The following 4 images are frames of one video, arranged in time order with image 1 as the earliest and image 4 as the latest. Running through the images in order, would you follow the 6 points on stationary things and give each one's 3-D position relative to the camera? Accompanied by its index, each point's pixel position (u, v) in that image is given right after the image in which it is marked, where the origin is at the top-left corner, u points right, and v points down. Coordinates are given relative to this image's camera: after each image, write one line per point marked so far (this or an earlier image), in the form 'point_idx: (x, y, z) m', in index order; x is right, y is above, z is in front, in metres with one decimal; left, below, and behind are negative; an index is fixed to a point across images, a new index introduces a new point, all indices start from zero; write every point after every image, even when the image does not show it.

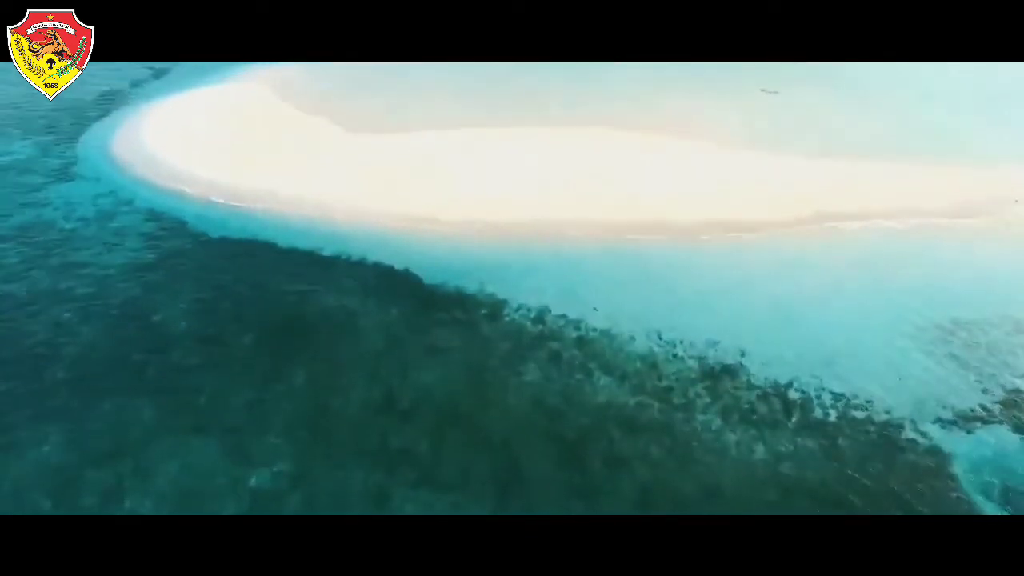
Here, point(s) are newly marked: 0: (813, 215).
0: (+7.8, +1.9, +18.4) m
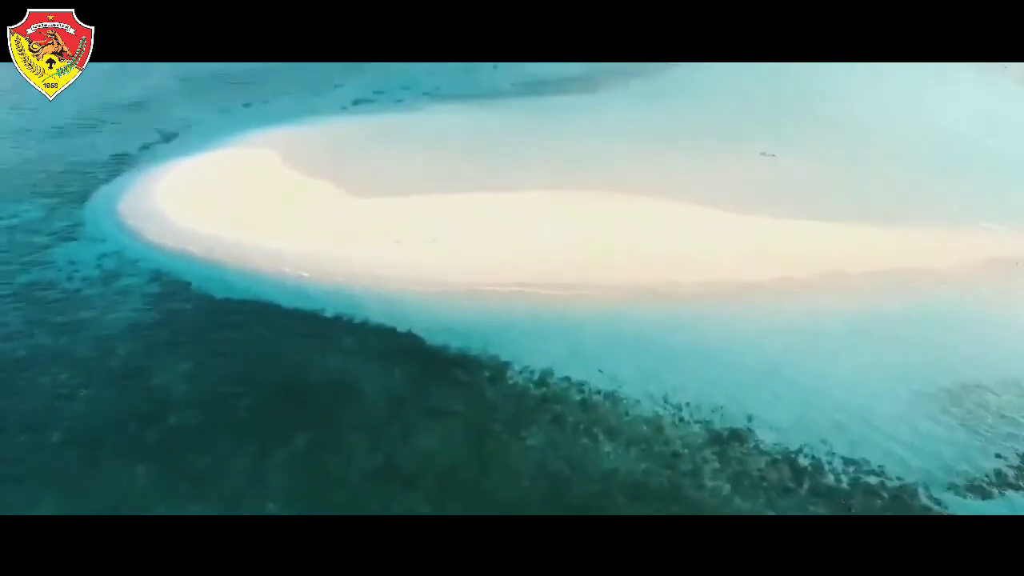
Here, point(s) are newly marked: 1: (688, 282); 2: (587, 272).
0: (+7.9, +0.3, +18.4) m
1: (+4.6, +0.1, +18.3) m
2: (+2.0, +0.4, +18.7) m
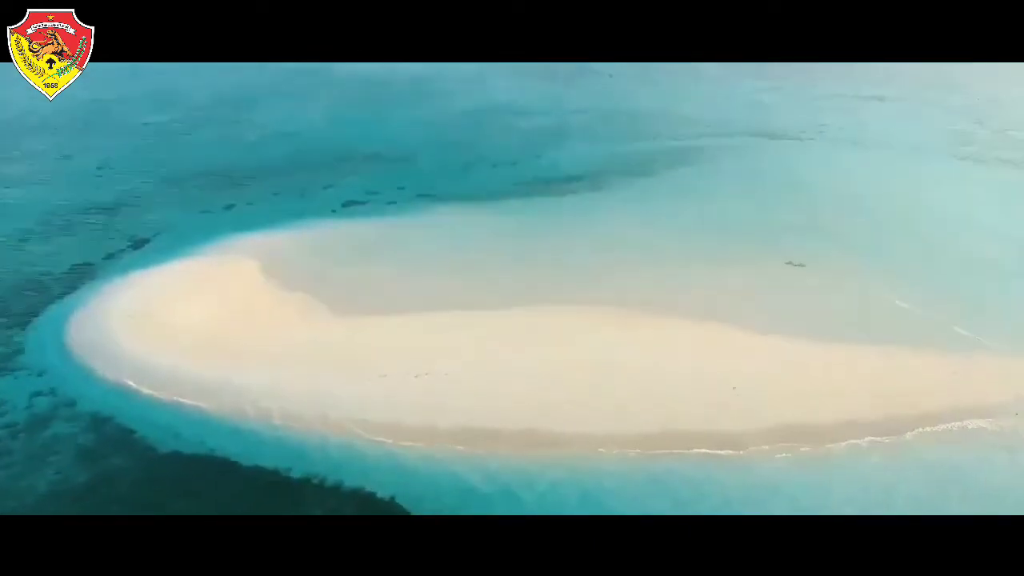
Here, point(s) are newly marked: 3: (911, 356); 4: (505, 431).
0: (+8.0, -2.9, +15.6) m
1: (+4.7, -3.1, +15.4) m
2: (+2.1, -2.8, +15.9) m
3: (+10.2, -1.7, +17.9) m
4: (-0.2, -3.0, +15.4) m
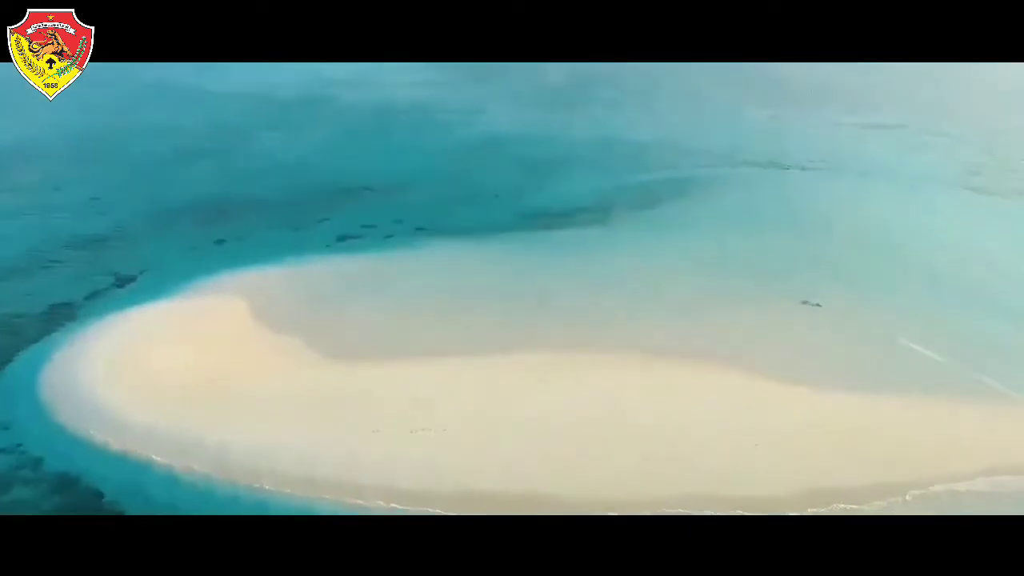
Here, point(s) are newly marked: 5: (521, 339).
0: (+8.1, -4.0, +14.4) m
1: (+4.7, -4.1, +14.2) m
2: (+2.2, -3.8, +14.6) m
3: (+10.3, -2.8, +16.7) m
4: (-0.1, -4.0, +14.2) m
5: (+0.3, -1.4, +19.3) m
